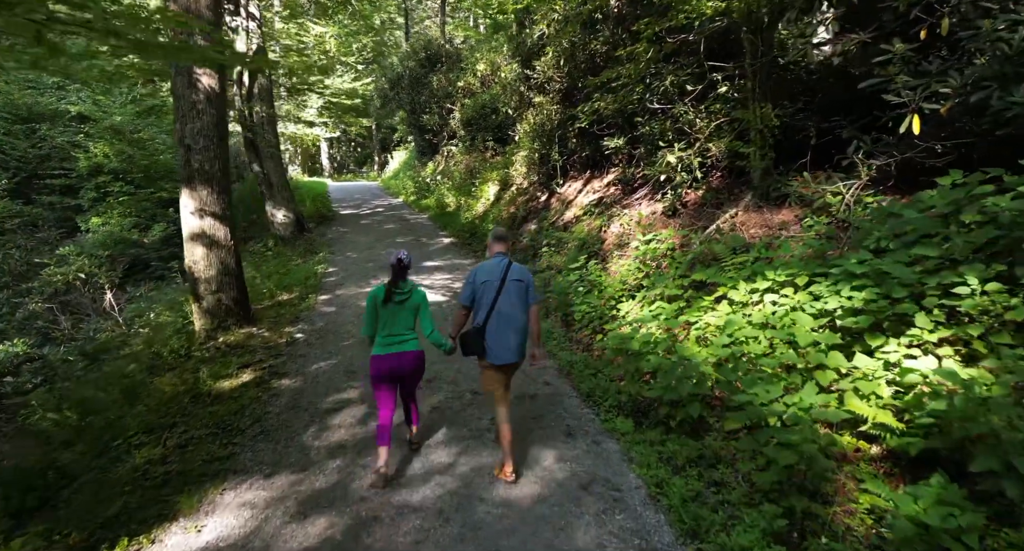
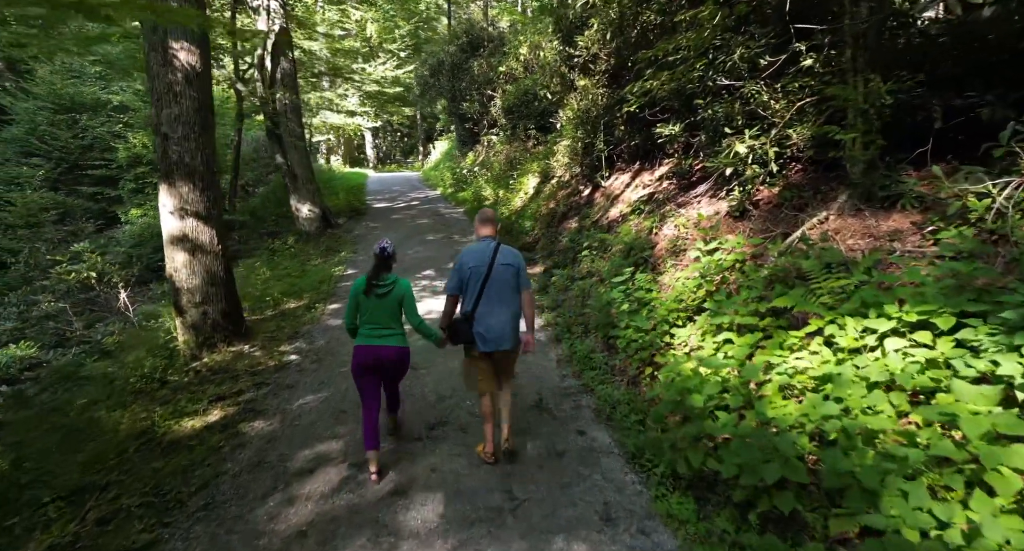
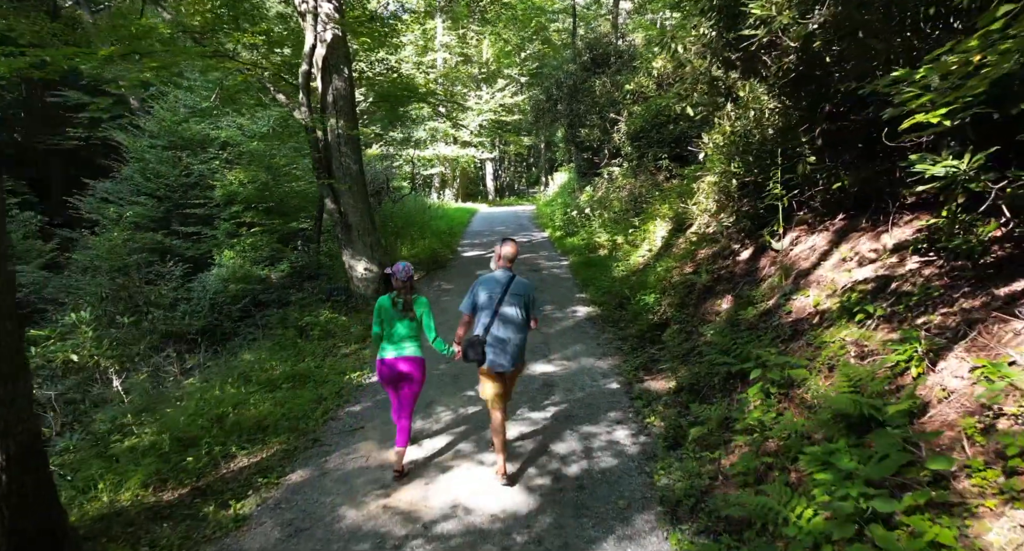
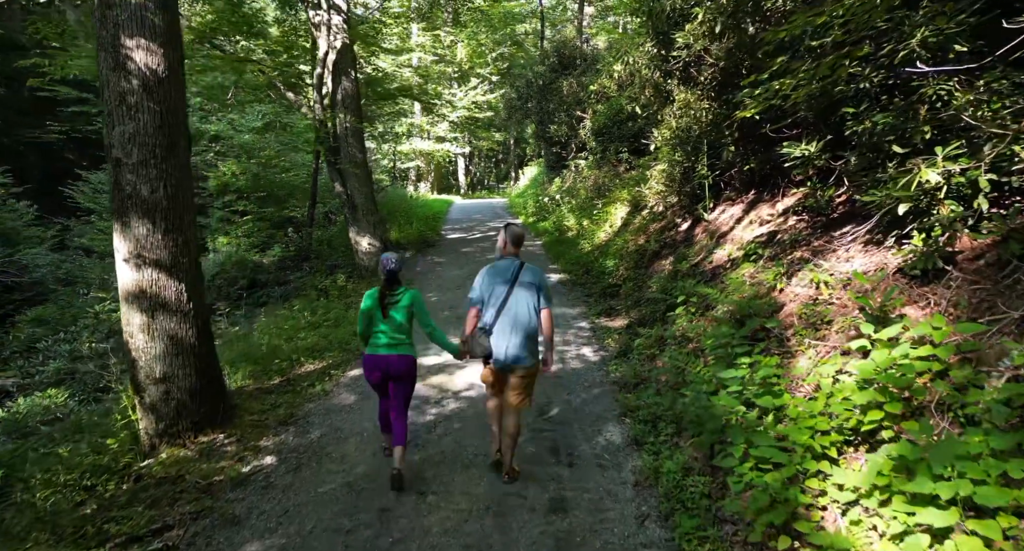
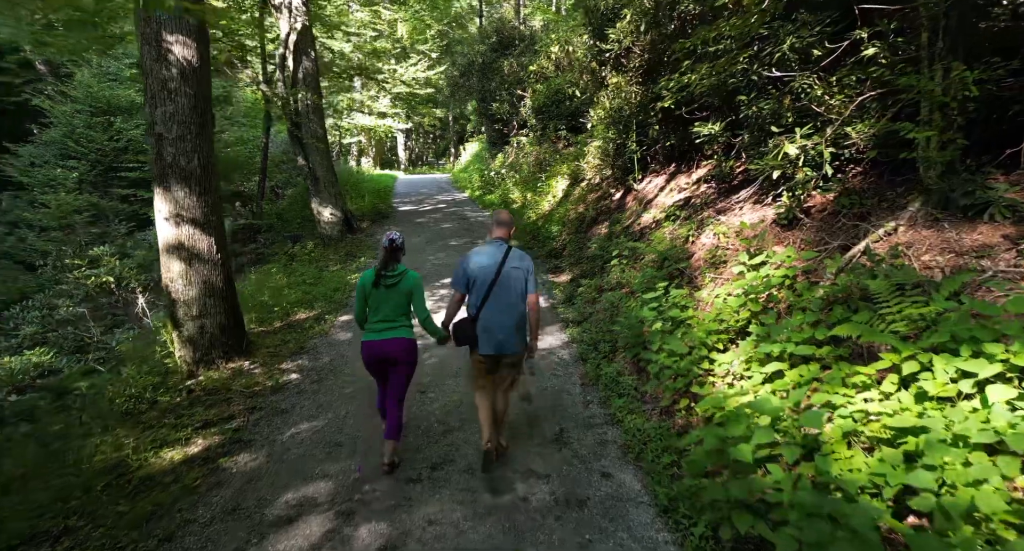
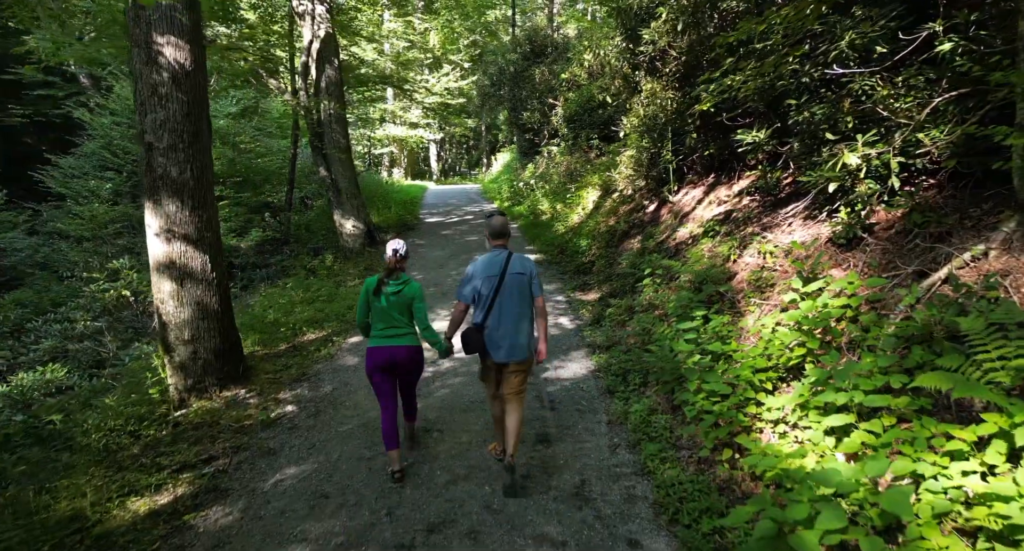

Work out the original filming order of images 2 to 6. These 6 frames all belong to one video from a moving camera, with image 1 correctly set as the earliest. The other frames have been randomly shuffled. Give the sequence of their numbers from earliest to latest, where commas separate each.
2, 5, 6, 4, 3
